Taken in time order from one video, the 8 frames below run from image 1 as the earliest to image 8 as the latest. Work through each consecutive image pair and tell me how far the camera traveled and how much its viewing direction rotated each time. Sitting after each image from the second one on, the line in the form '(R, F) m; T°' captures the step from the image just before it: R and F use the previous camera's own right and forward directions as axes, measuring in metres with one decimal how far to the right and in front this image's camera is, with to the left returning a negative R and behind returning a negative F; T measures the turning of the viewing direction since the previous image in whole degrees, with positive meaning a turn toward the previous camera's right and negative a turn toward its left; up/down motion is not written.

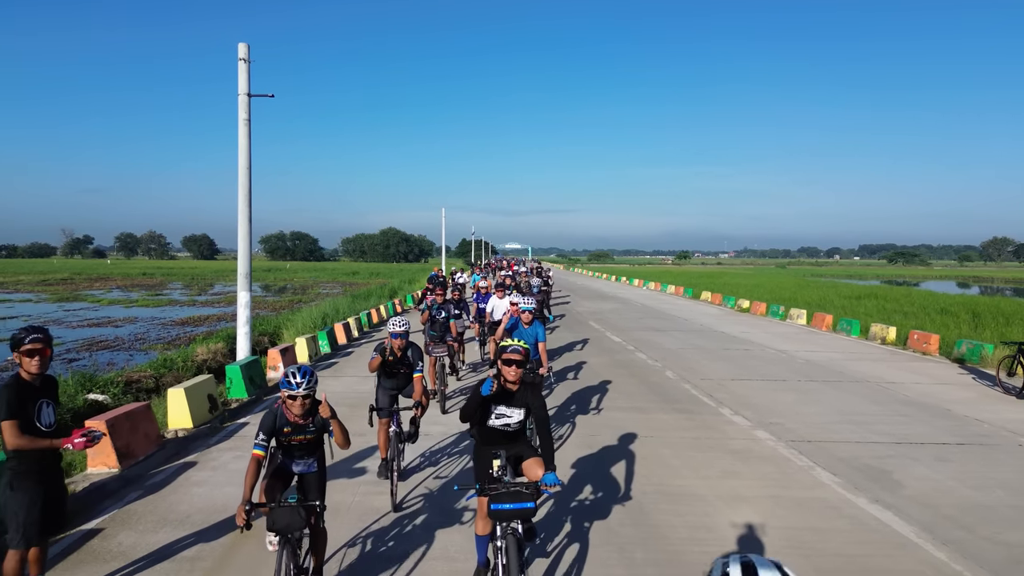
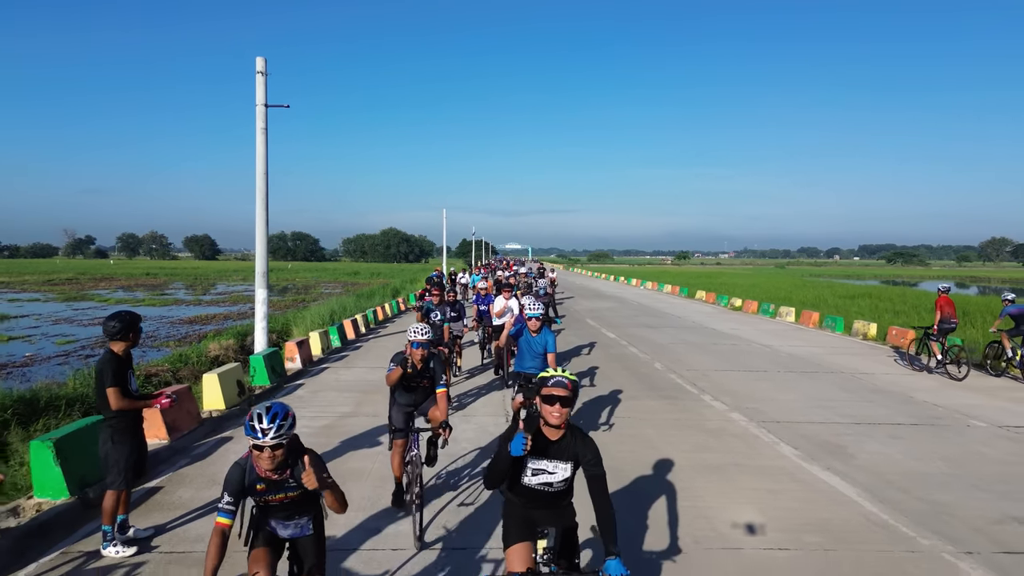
(0.0, -0.9) m; 0°
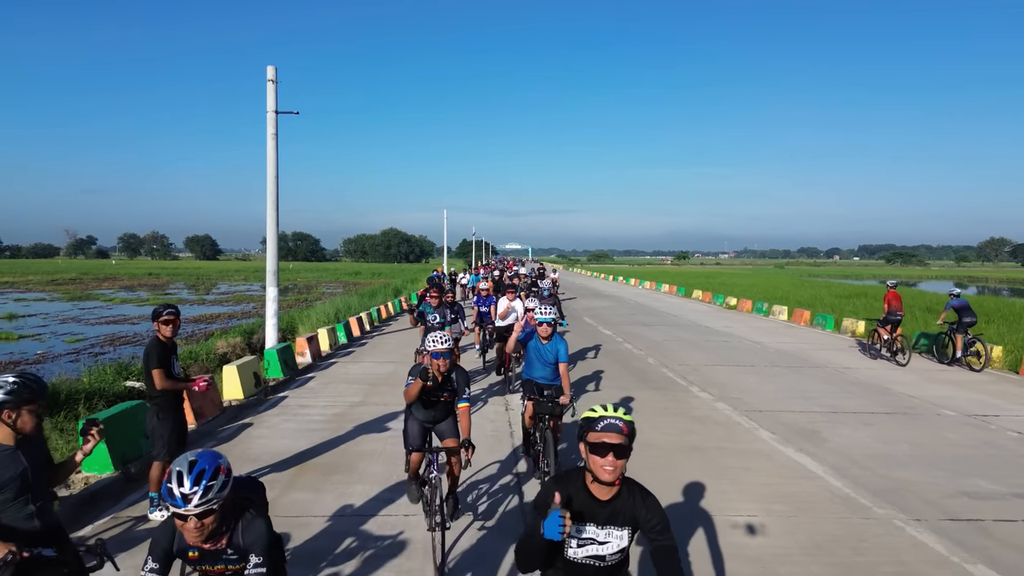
(0.0, -0.6) m; 0°
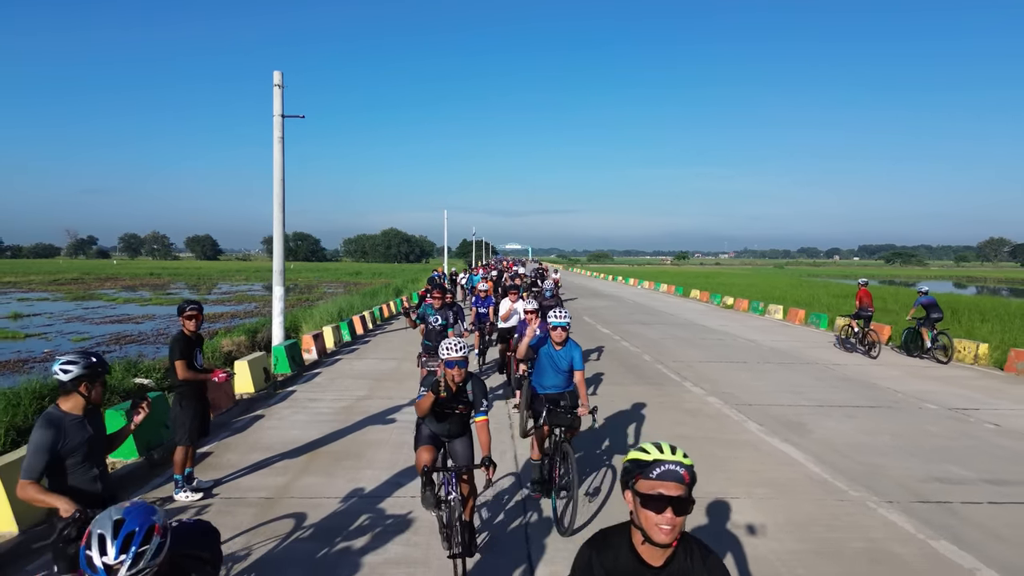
(0.0, -0.4) m; 0°
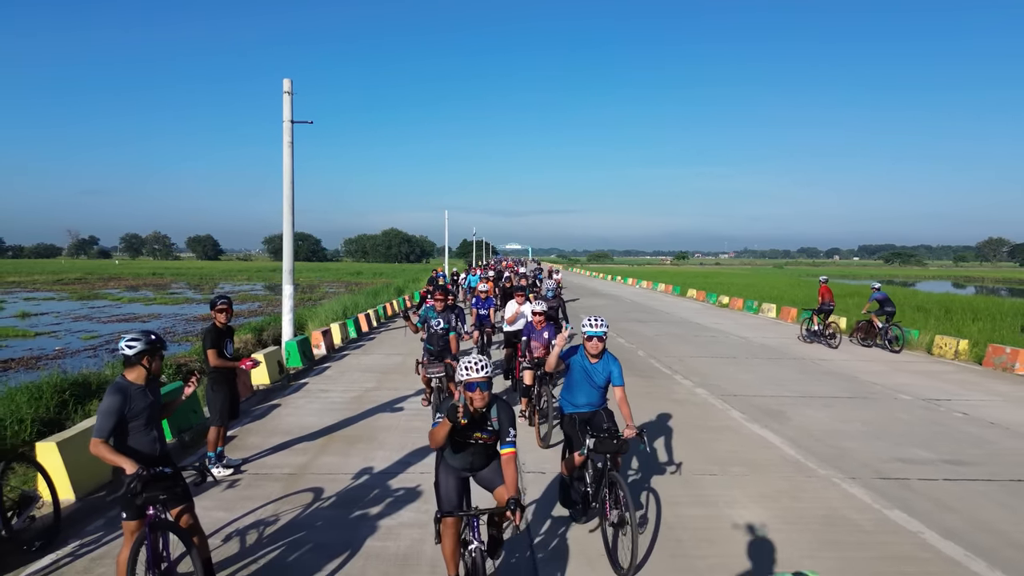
(0.0, -0.6) m; 0°
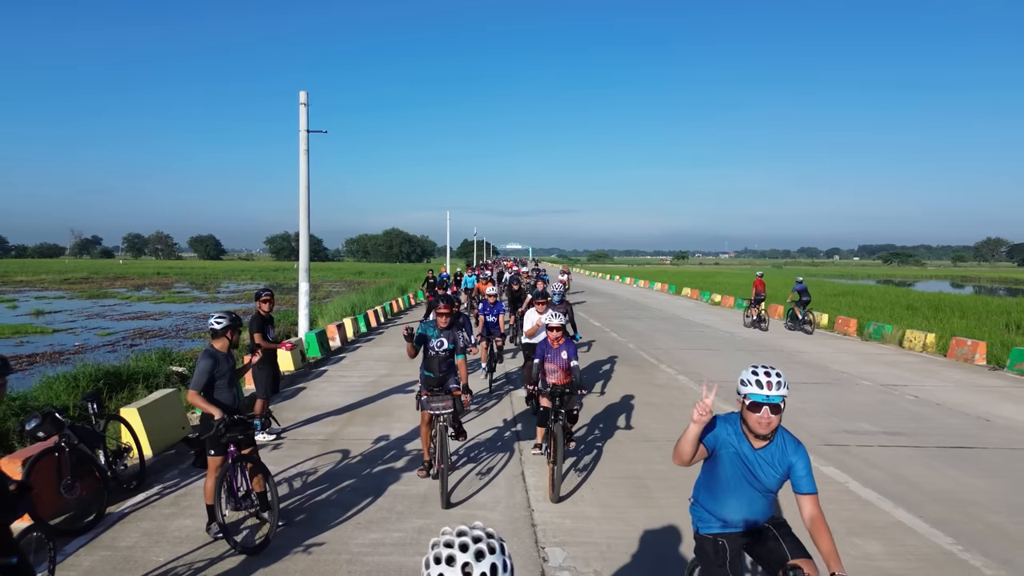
(0.0, -1.2) m; 0°
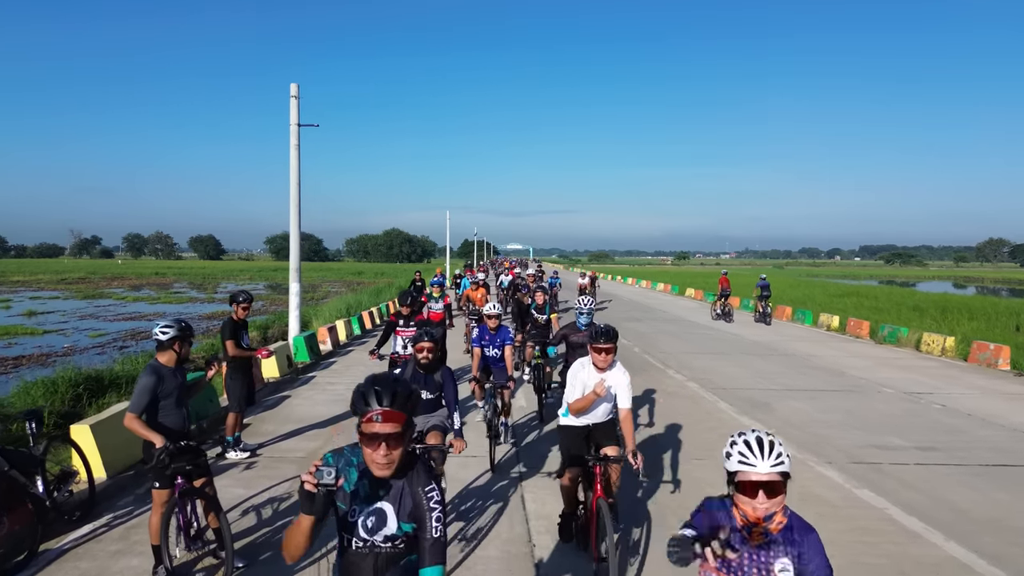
(0.0, +0.7) m; 0°
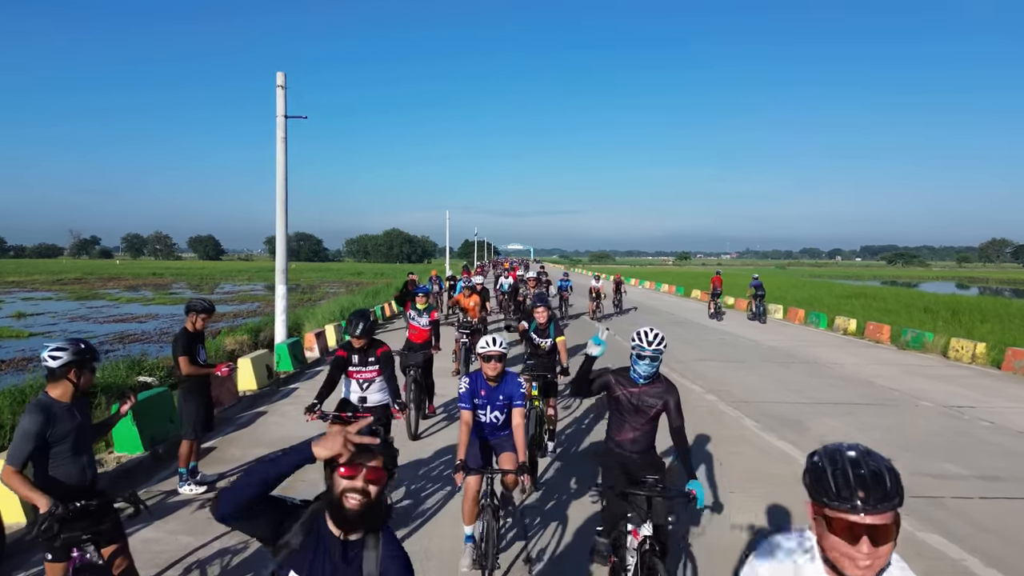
(0.0, +1.0) m; 0°
